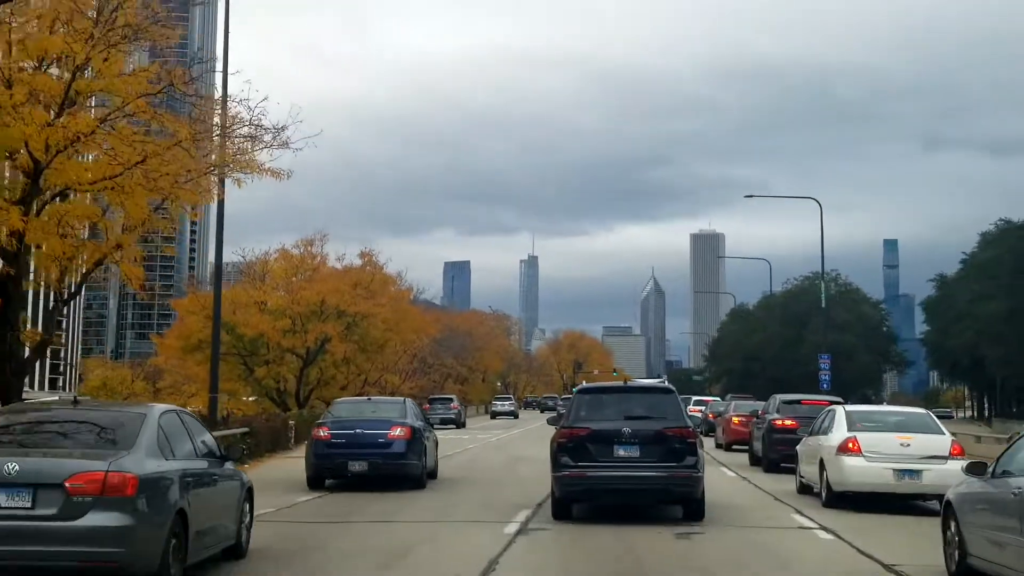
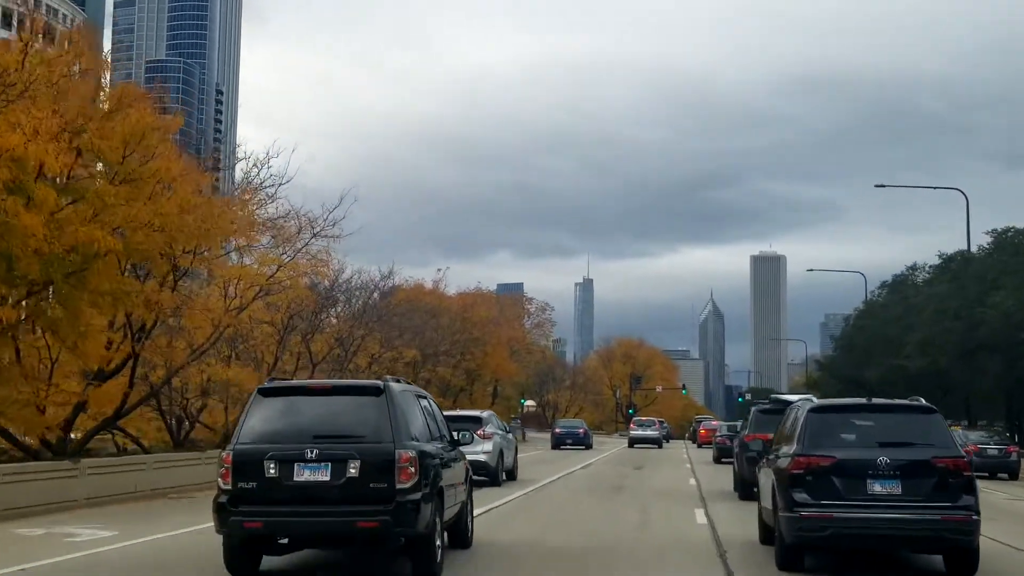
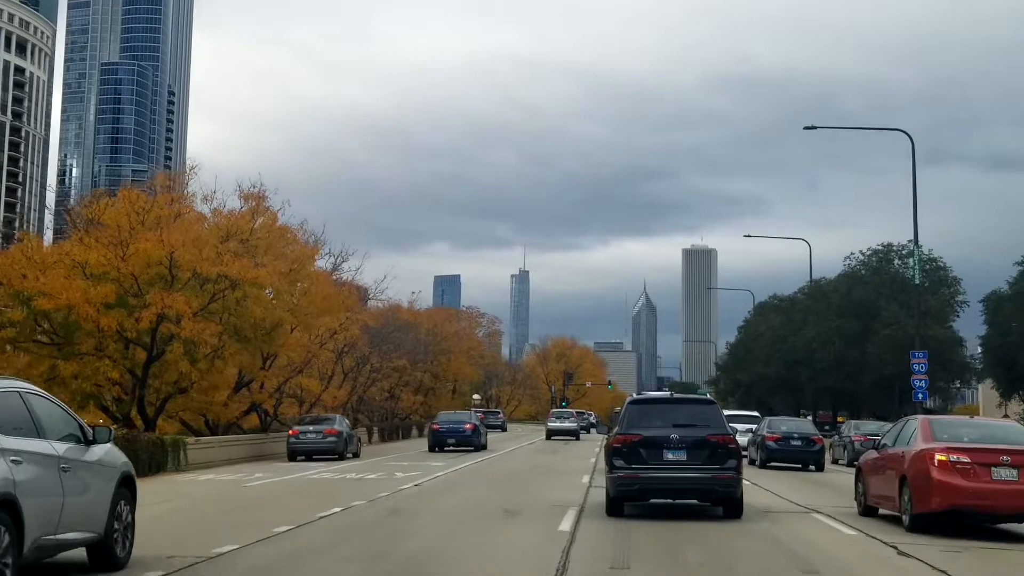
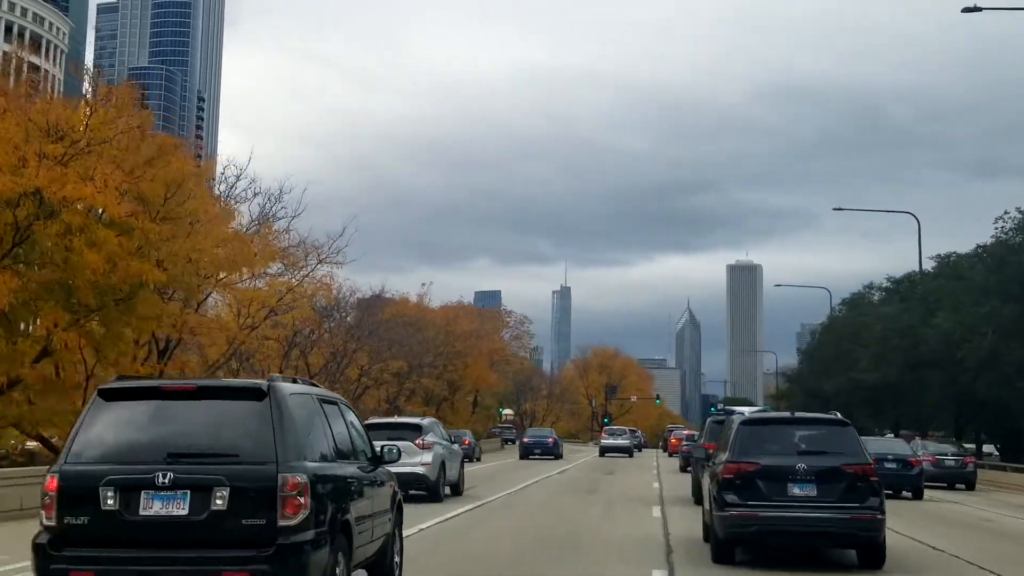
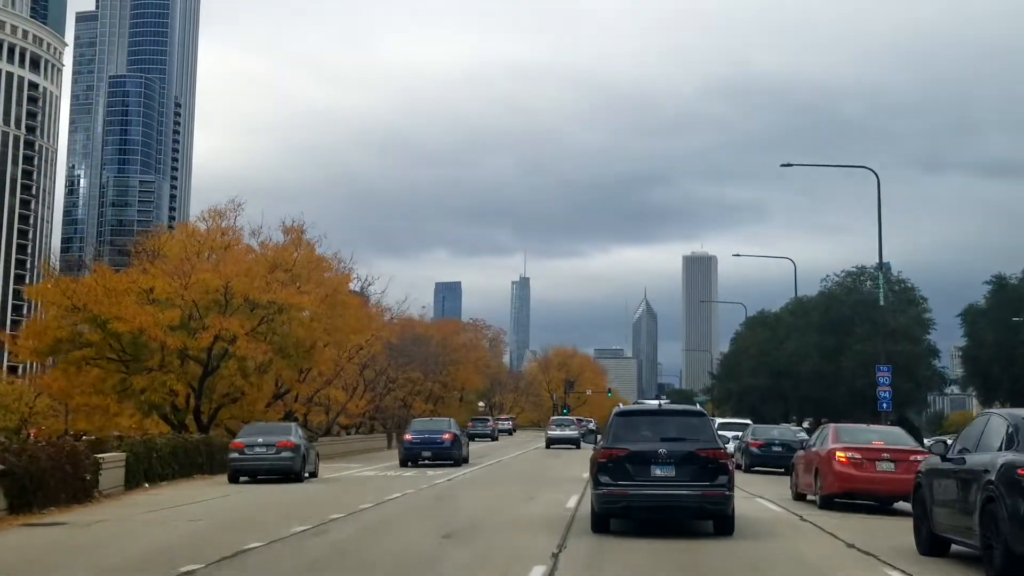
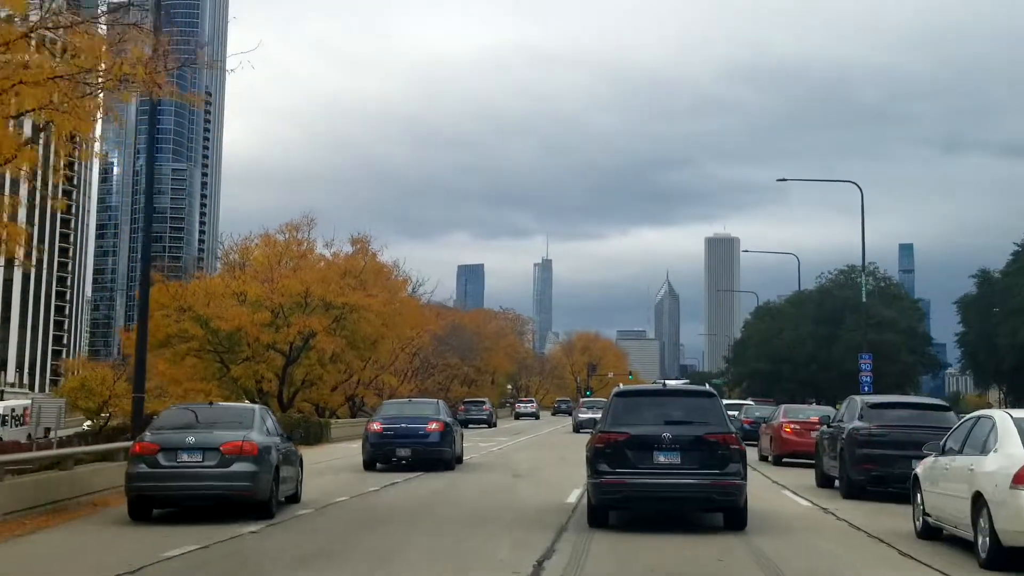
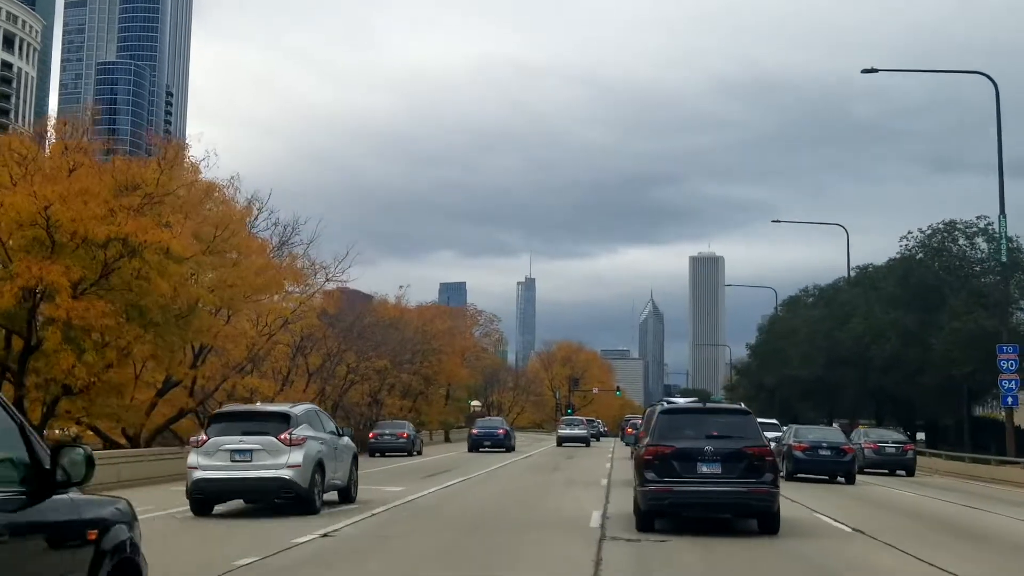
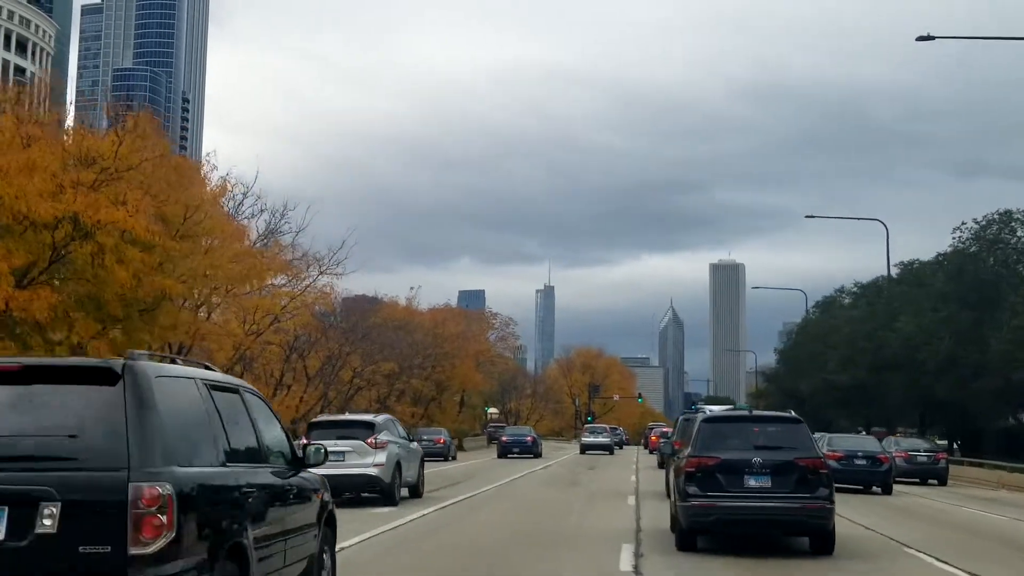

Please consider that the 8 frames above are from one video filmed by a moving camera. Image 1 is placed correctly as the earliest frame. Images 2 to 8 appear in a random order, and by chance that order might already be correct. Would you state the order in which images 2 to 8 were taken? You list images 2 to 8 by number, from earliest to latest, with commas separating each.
6, 5, 3, 7, 8, 4, 2
